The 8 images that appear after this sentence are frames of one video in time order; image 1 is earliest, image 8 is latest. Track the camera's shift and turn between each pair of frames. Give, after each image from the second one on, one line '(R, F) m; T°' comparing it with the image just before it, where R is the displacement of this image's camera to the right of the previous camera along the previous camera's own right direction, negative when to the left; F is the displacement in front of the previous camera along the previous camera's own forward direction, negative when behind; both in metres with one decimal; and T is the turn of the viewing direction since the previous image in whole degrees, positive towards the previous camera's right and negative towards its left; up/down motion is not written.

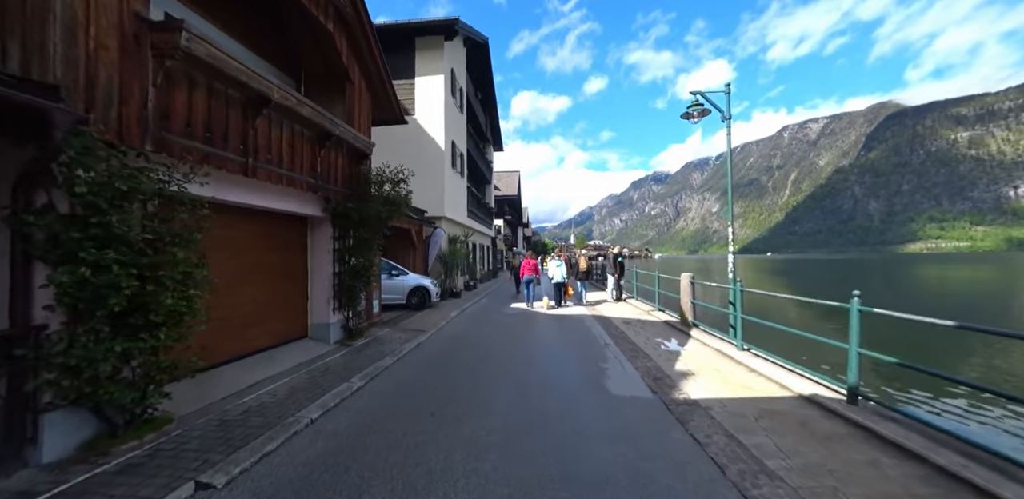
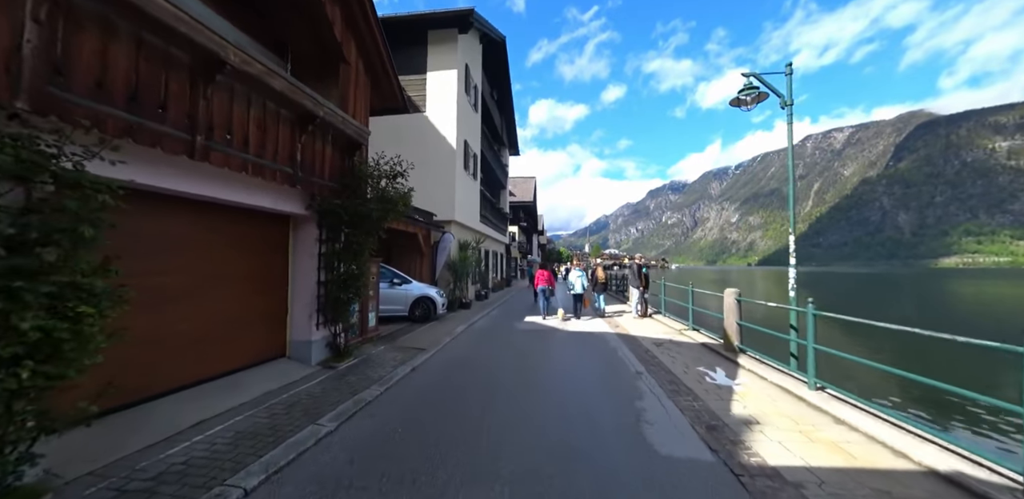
(0.0, +1.2) m; -2°
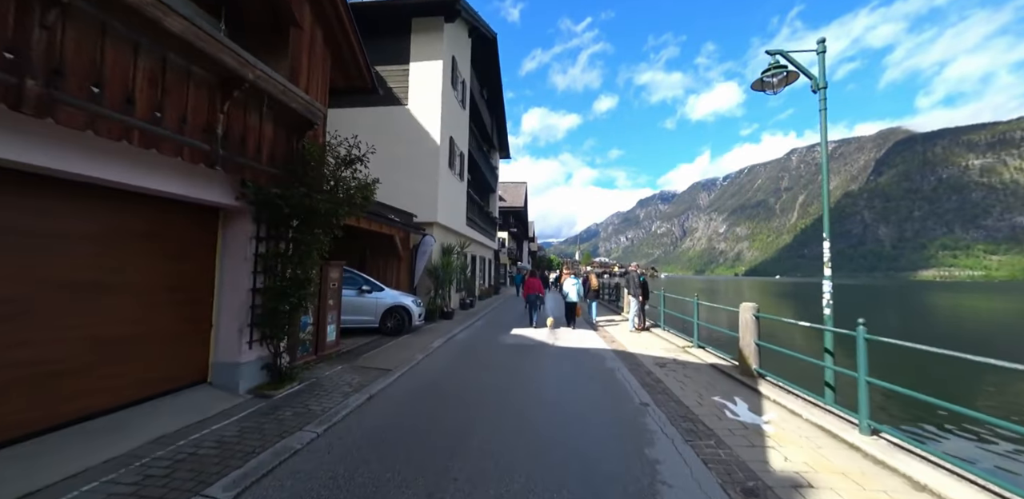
(+0.1, +1.2) m; +1°
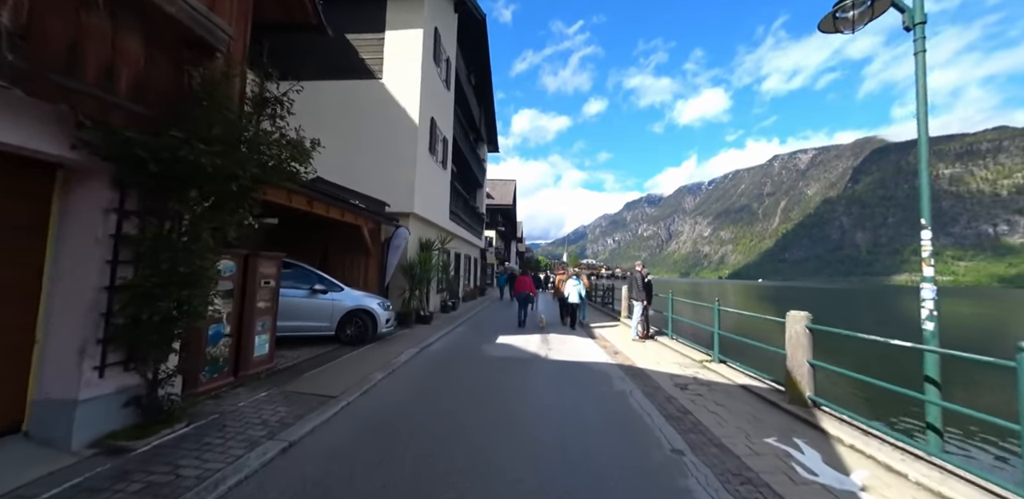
(0.0, +1.6) m; +2°
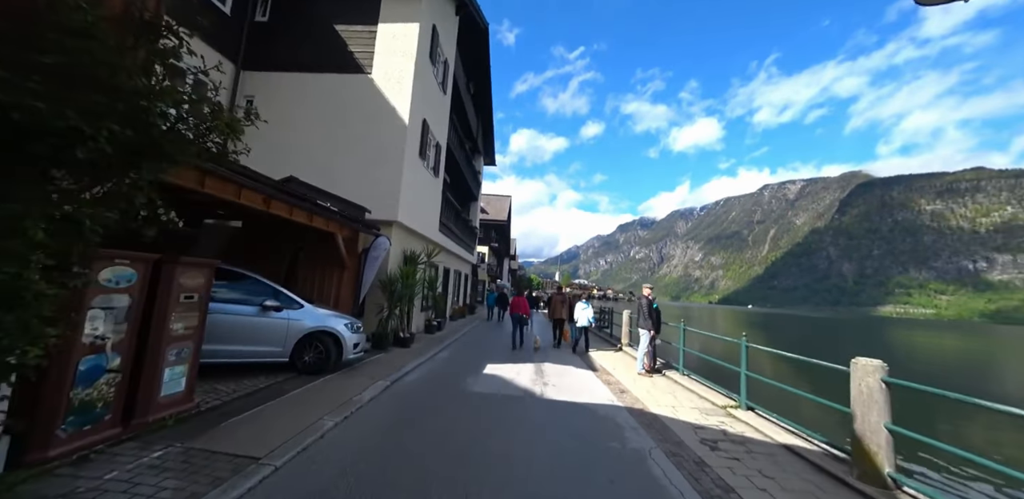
(0.0, +1.2) m; +1°
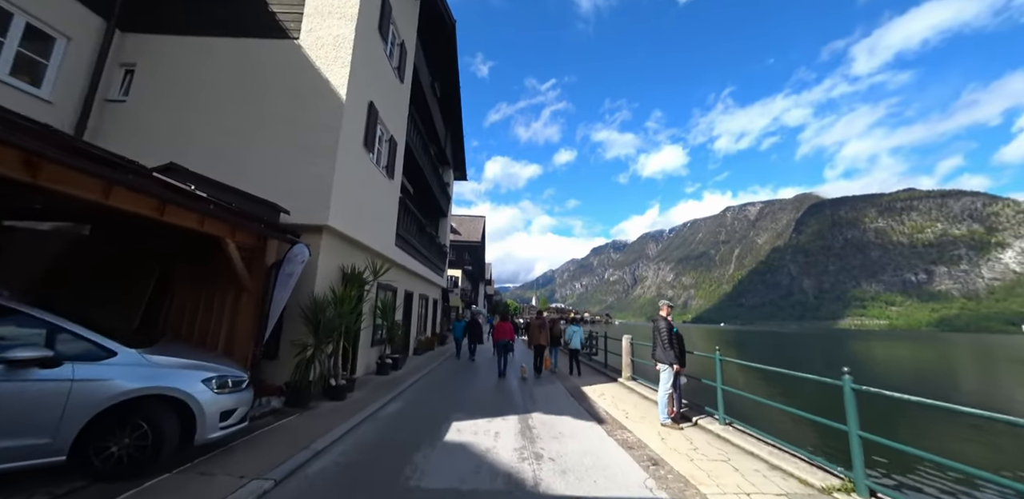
(+0.1, +2.7) m; +4°
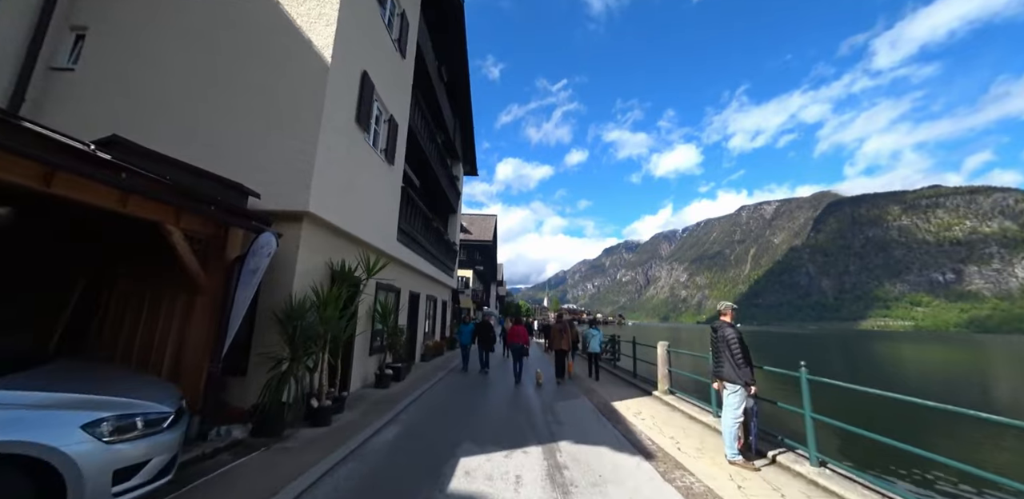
(-0.2, +1.5) m; -2°
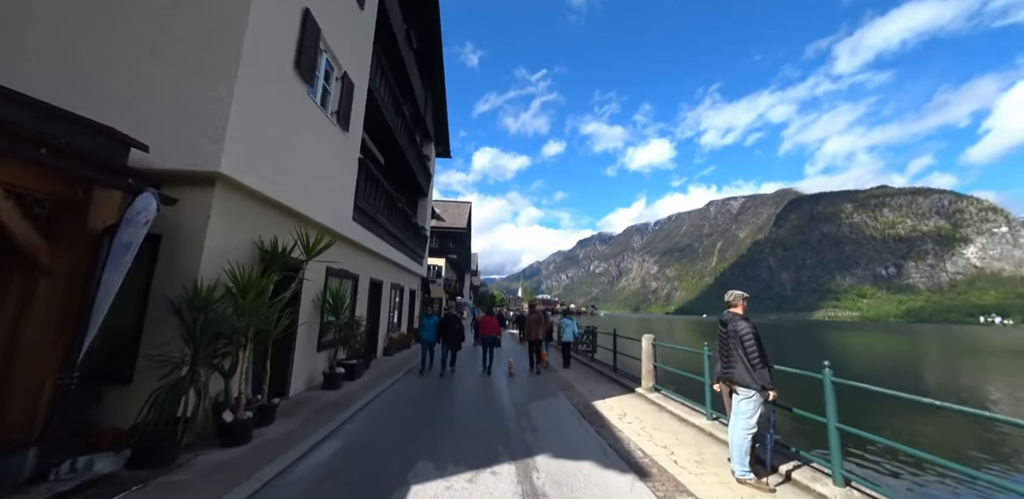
(+0.1, +1.2) m; +4°
